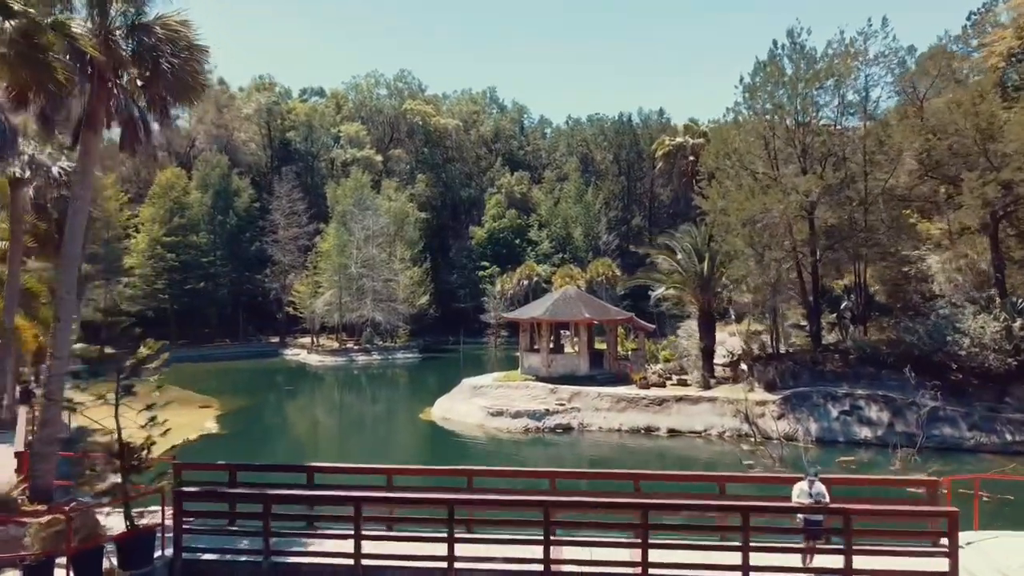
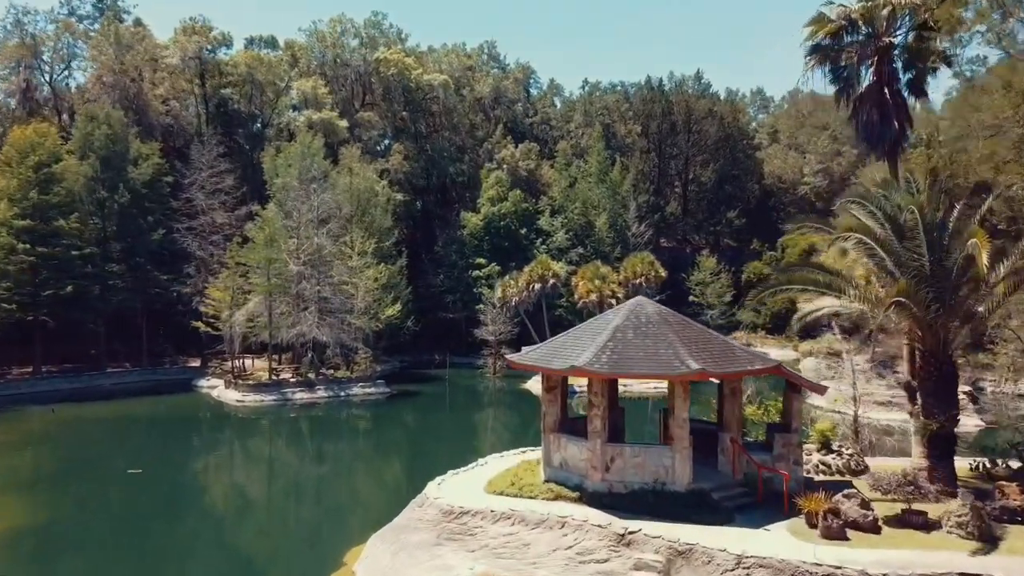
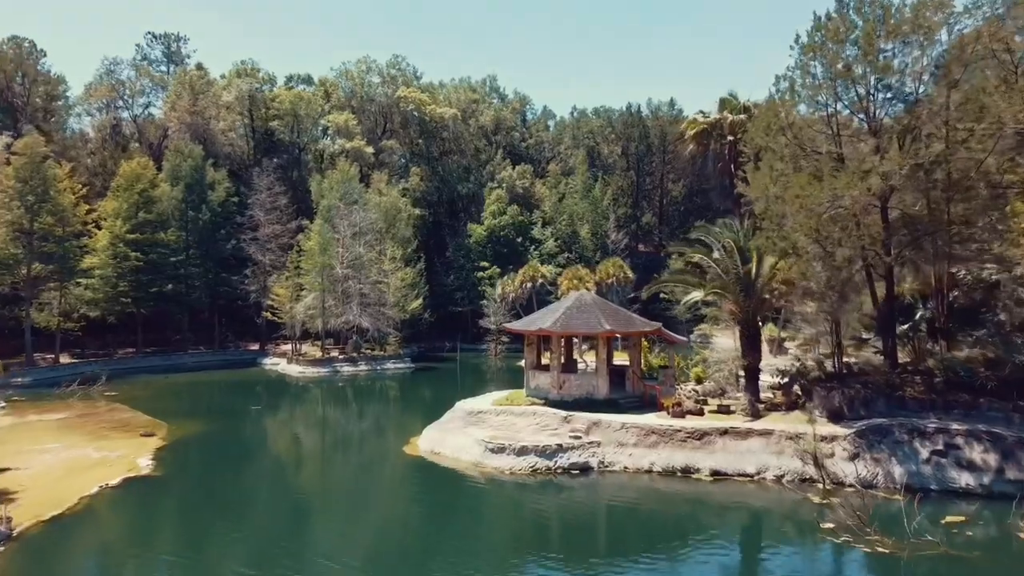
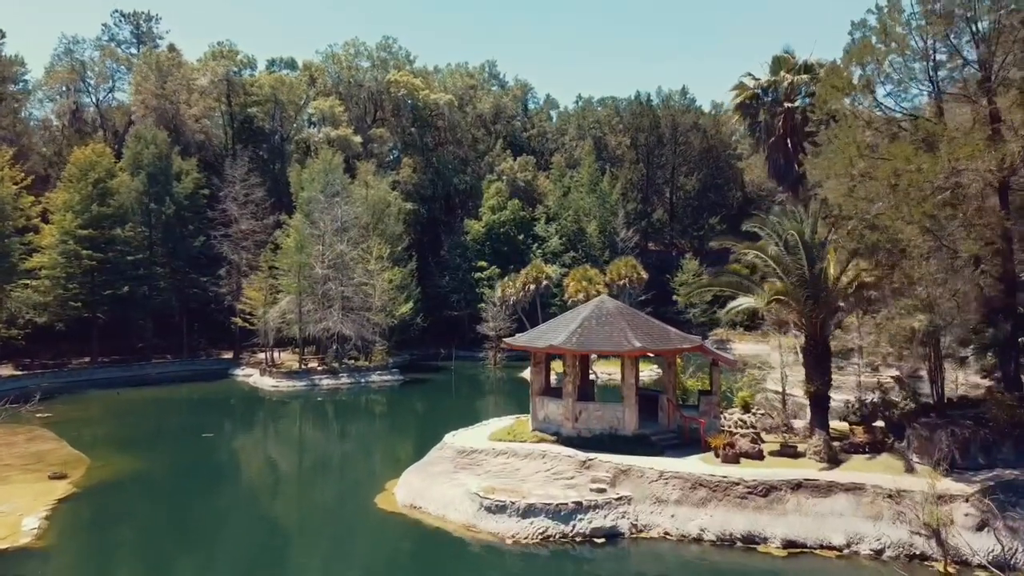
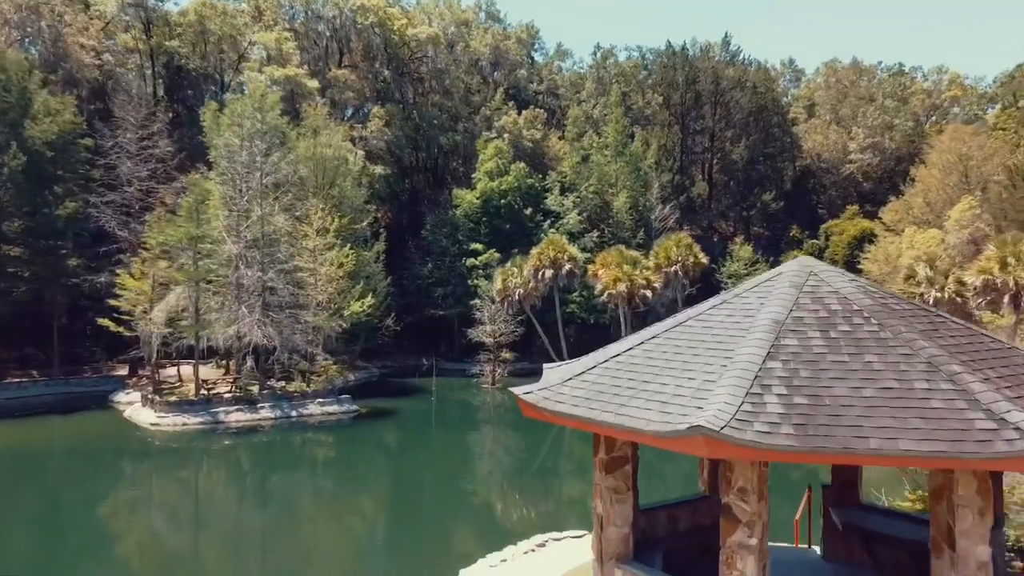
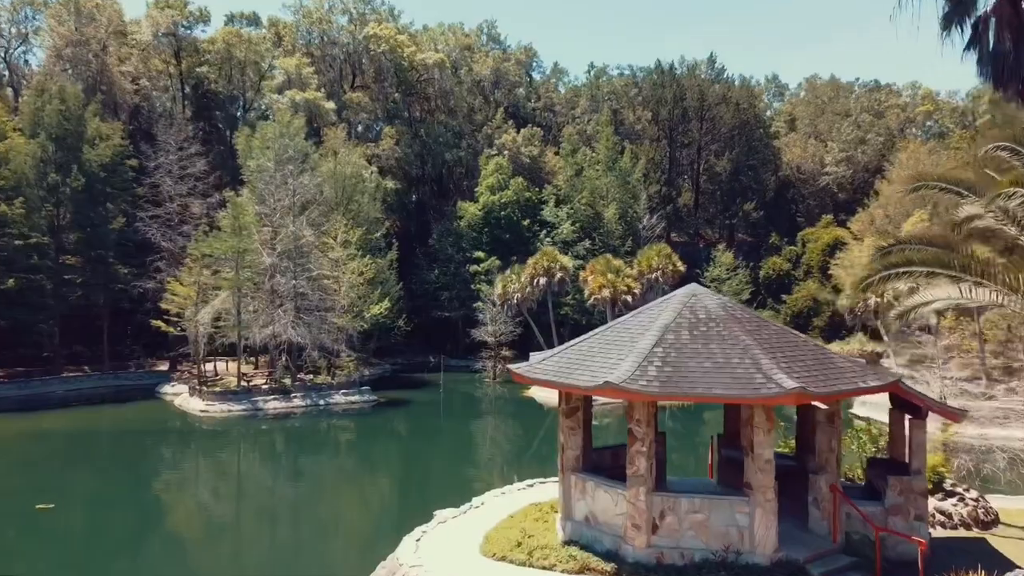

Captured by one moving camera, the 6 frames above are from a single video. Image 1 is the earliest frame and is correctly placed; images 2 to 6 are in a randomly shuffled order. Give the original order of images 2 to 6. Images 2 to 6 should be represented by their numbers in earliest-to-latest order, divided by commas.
3, 4, 2, 6, 5
